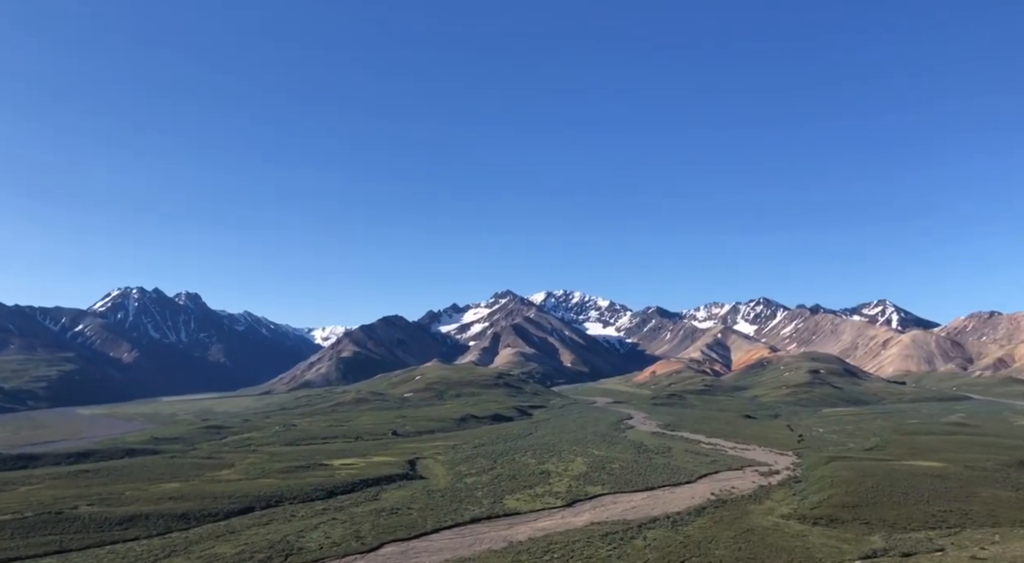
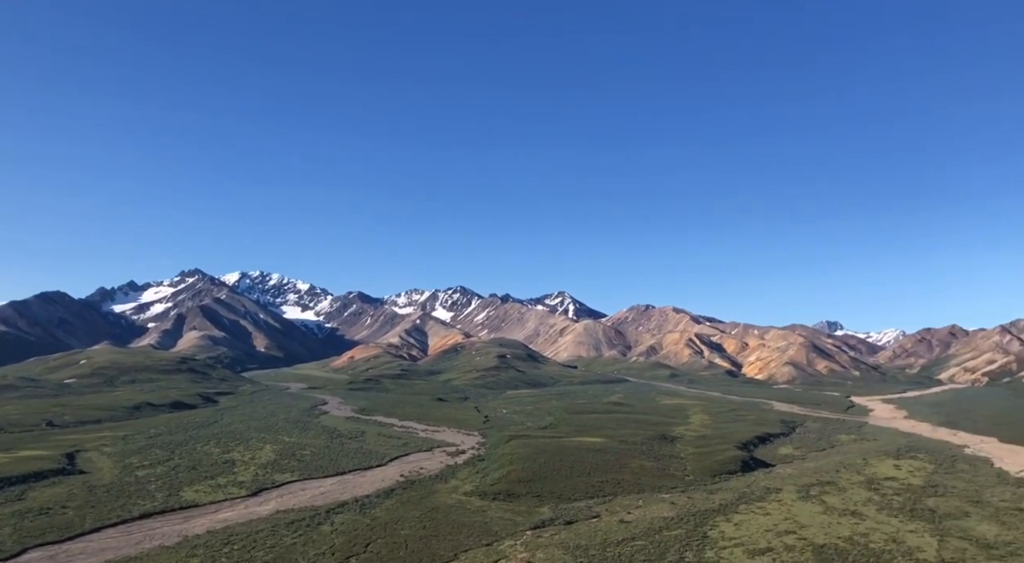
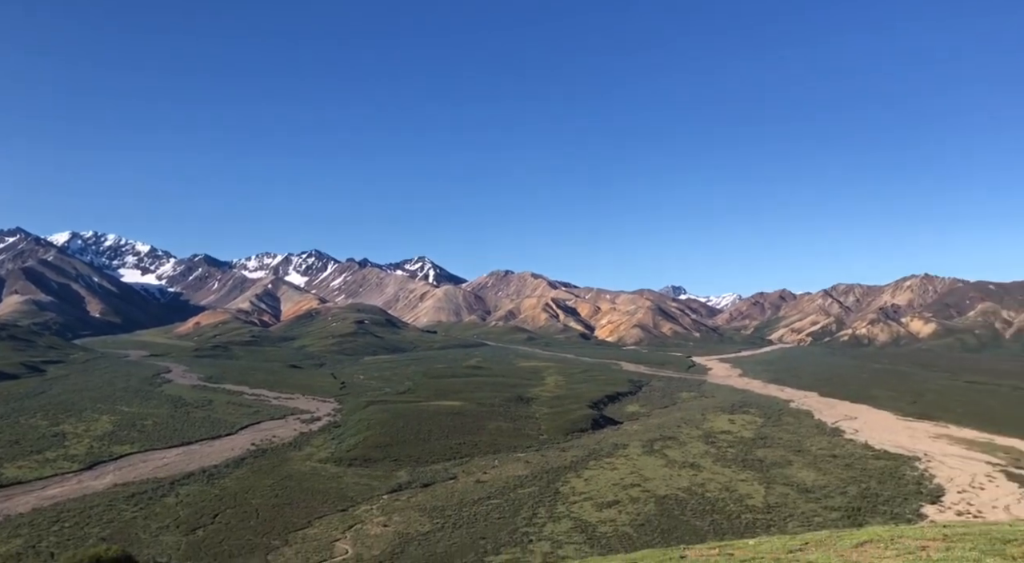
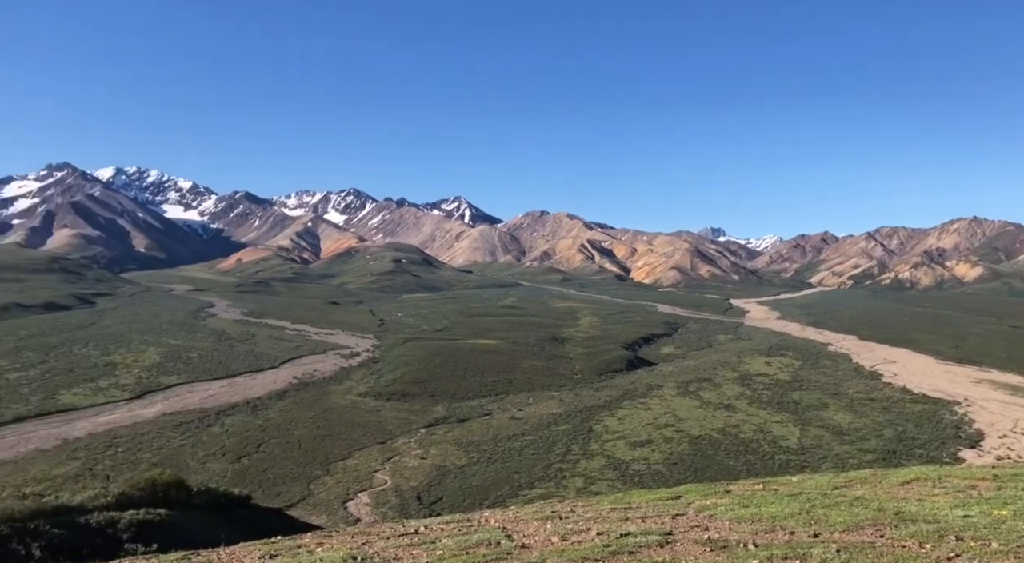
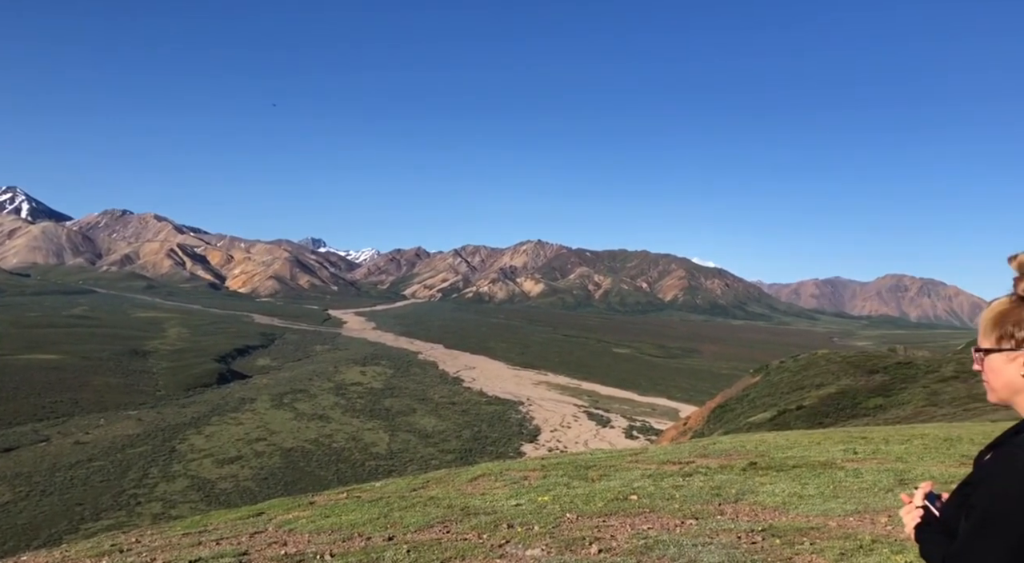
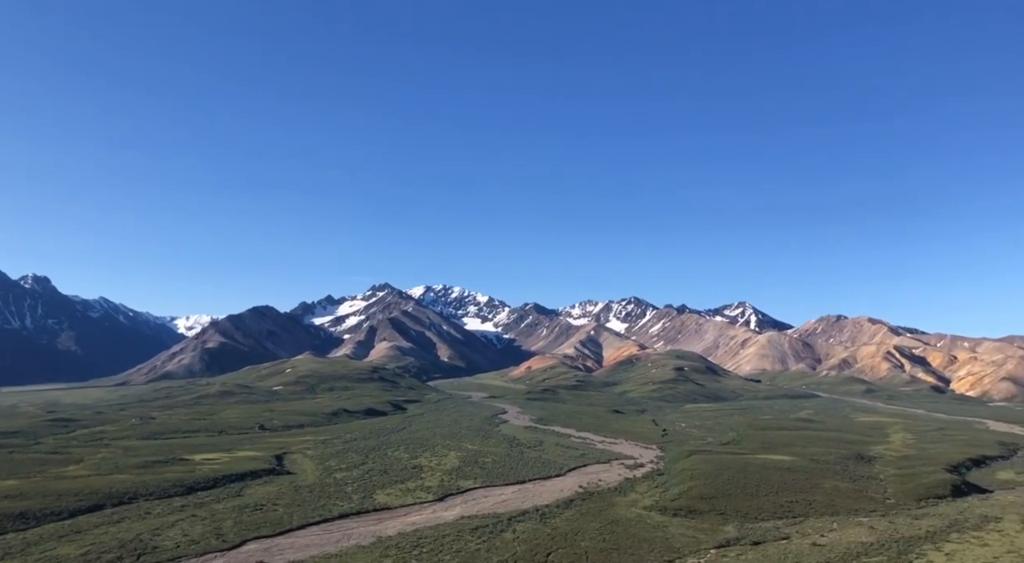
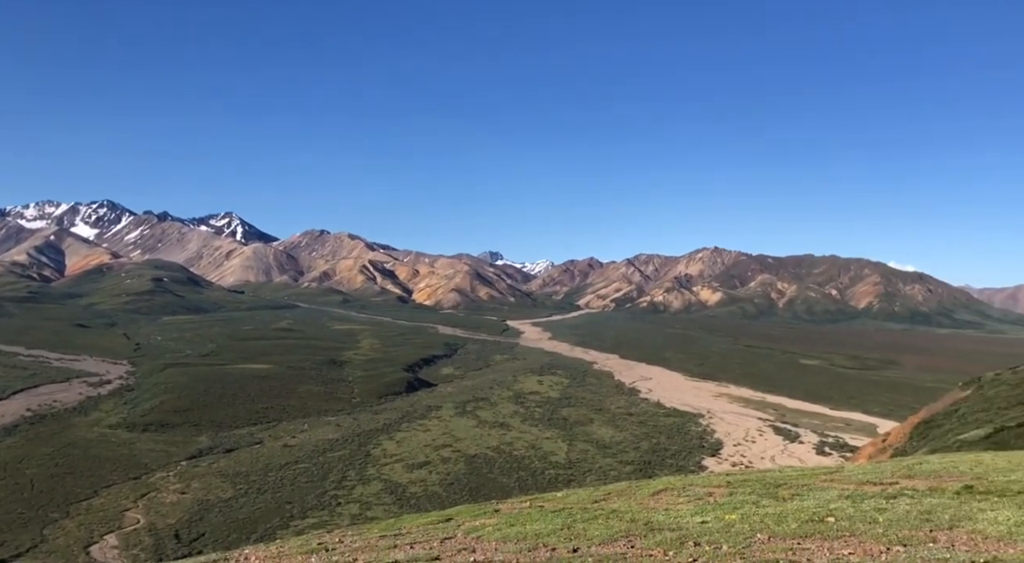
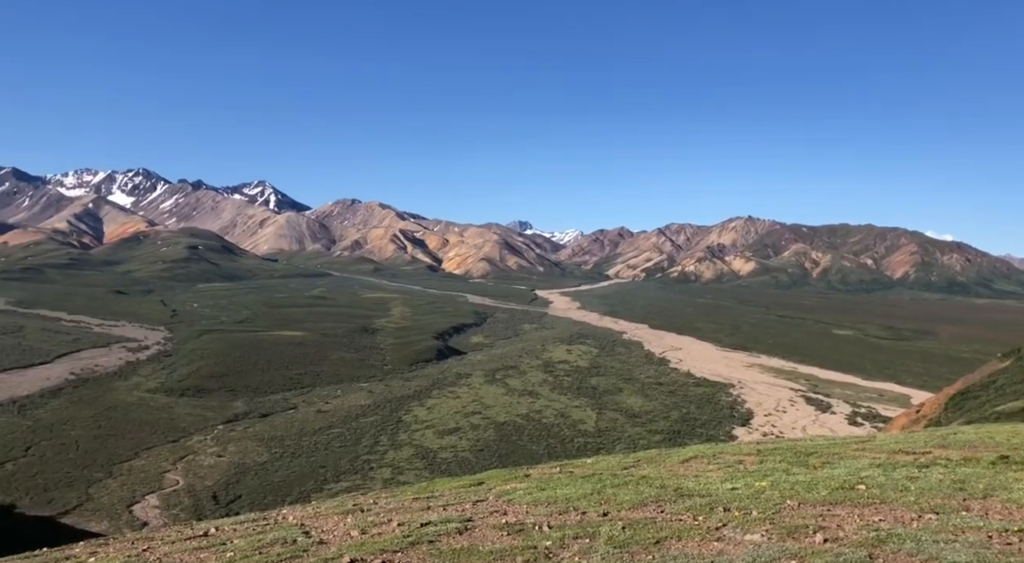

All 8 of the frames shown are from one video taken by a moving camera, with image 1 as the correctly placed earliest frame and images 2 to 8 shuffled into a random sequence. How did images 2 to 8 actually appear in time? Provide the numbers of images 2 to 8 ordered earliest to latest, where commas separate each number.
6, 2, 3, 7, 5, 8, 4
